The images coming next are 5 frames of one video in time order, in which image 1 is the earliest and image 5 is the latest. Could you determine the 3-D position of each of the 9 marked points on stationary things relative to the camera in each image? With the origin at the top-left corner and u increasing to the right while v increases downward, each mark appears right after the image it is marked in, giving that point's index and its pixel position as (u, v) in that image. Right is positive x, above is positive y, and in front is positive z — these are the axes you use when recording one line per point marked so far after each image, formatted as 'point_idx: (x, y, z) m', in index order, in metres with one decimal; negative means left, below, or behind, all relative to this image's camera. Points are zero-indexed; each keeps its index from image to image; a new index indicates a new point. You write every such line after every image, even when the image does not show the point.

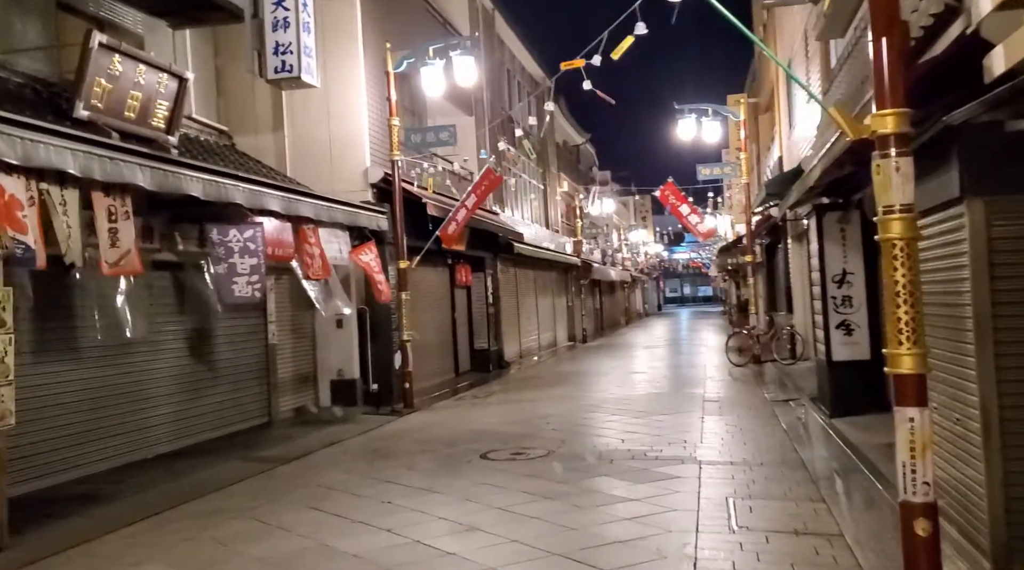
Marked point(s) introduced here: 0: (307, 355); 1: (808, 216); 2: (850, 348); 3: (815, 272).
0: (-3.3, -1.1, +15.1) m
1: (+3.9, +0.9, +12.5) m
2: (+4.1, -0.8, +11.5) m
3: (+3.9, +0.2, +12.3) m
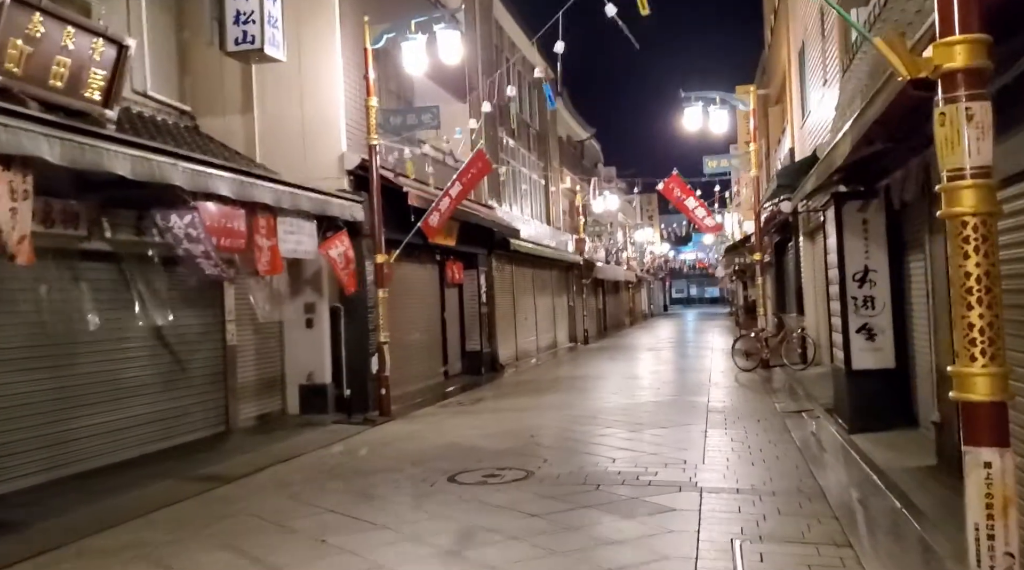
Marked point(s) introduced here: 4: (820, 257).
0: (-3.5, -1.0, +13.9) m
1: (+3.7, +0.9, +11.2) m
2: (+3.9, -0.8, +10.2) m
3: (+3.7, +0.2, +10.9) m
4: (+5.4, +0.5, +16.7) m
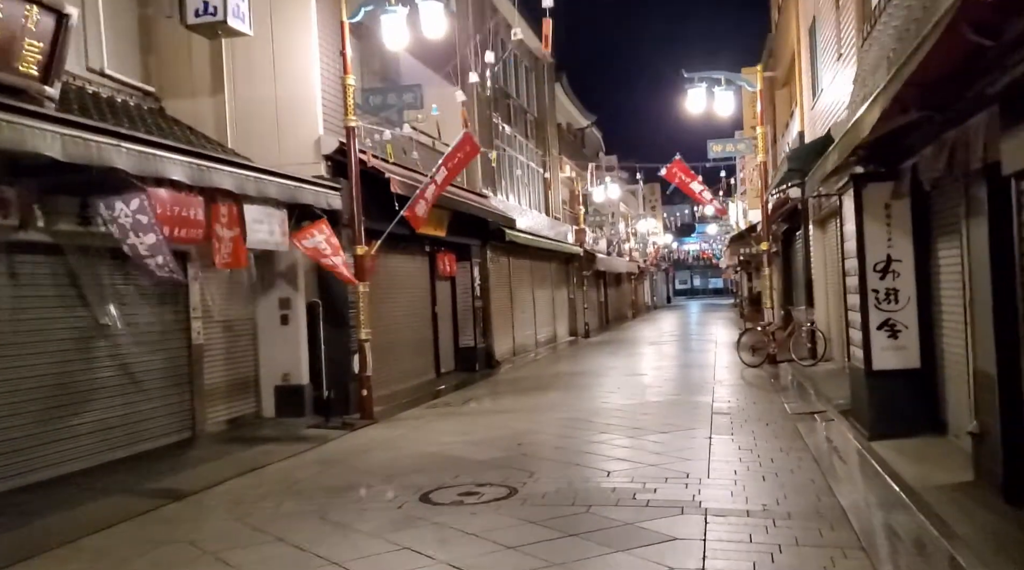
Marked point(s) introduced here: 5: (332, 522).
0: (-3.6, -1.0, +12.9) m
1: (+3.5, +1.0, +10.2) m
2: (+3.7, -0.7, +9.2) m
3: (+3.5, +0.3, +9.9) m
4: (+5.3, +0.6, +15.7) m
5: (-1.3, -1.7, +6.8) m
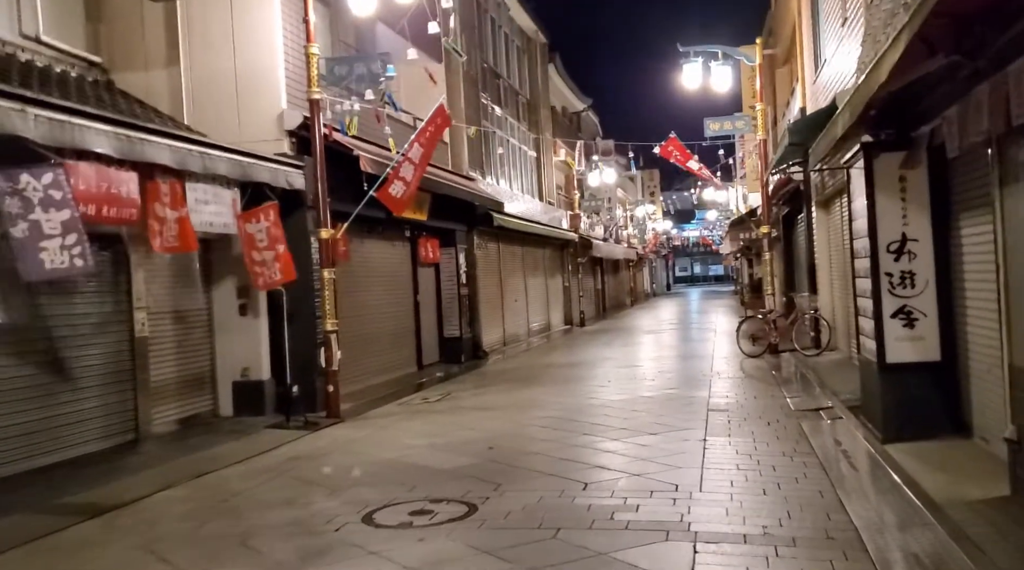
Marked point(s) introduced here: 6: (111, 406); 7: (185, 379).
0: (-3.9, -0.8, +11.9) m
1: (+3.3, +1.2, +9.2) m
2: (+3.4, -0.5, +8.1) m
3: (+3.3, +0.4, +8.9) m
4: (+5.0, +0.9, +14.7) m
5: (-1.6, -1.6, +5.8) m
6: (-4.2, -1.3, +10.2) m
7: (-4.0, -1.1, +11.5) m
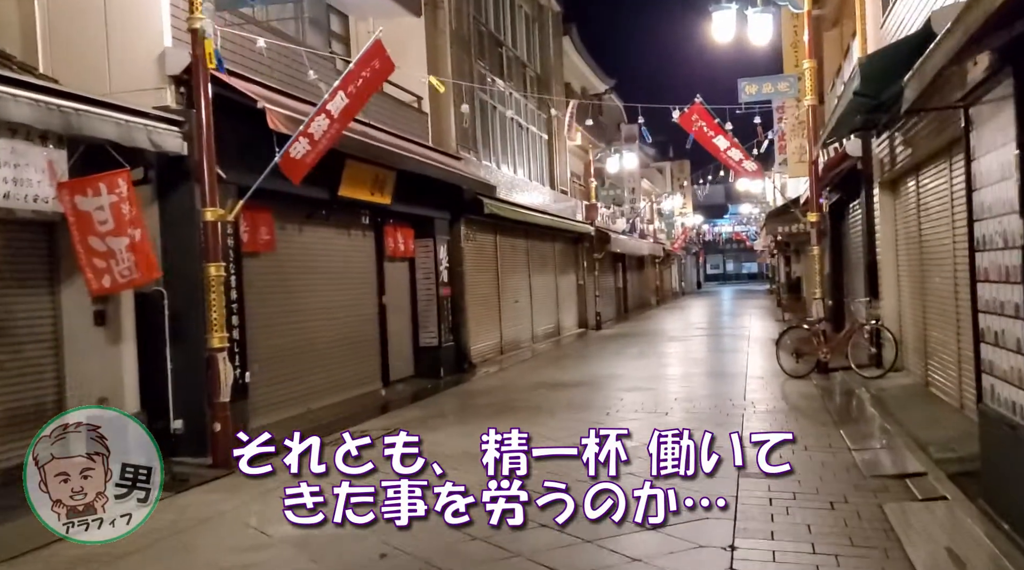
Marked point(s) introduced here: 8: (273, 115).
0: (-4.3, -0.8, +8.7) m
1: (+2.8, +1.1, +5.7) m
2: (+2.9, -0.6, +4.7) m
3: (+2.7, +0.4, +5.5) m
4: (+4.7, +0.8, +11.2) m
5: (-2.2, -1.6, +2.5) m
6: (-4.7, -1.3, +7.0) m
7: (-4.4, -1.1, +8.3) m
8: (-2.3, +1.6, +8.8) m
